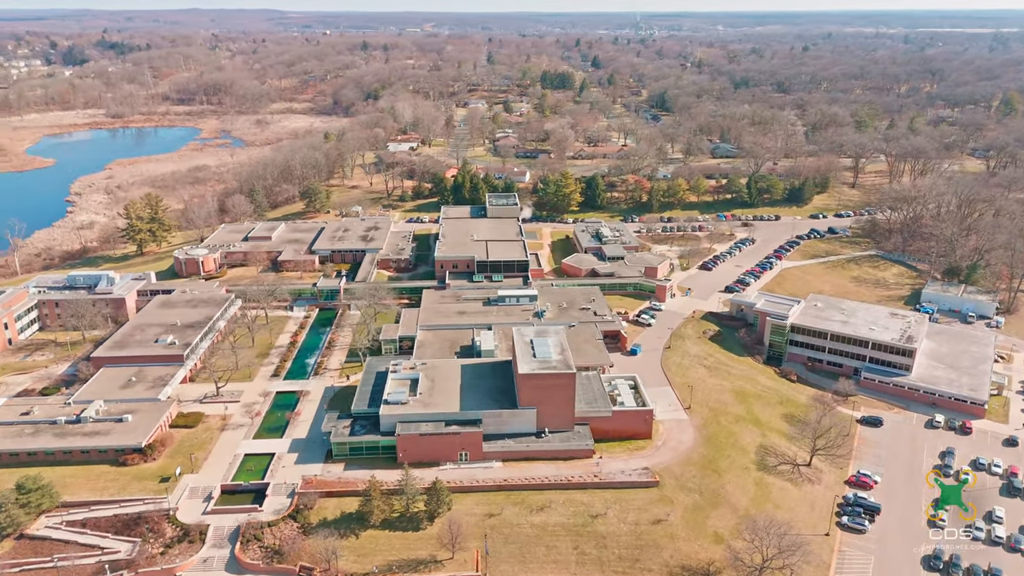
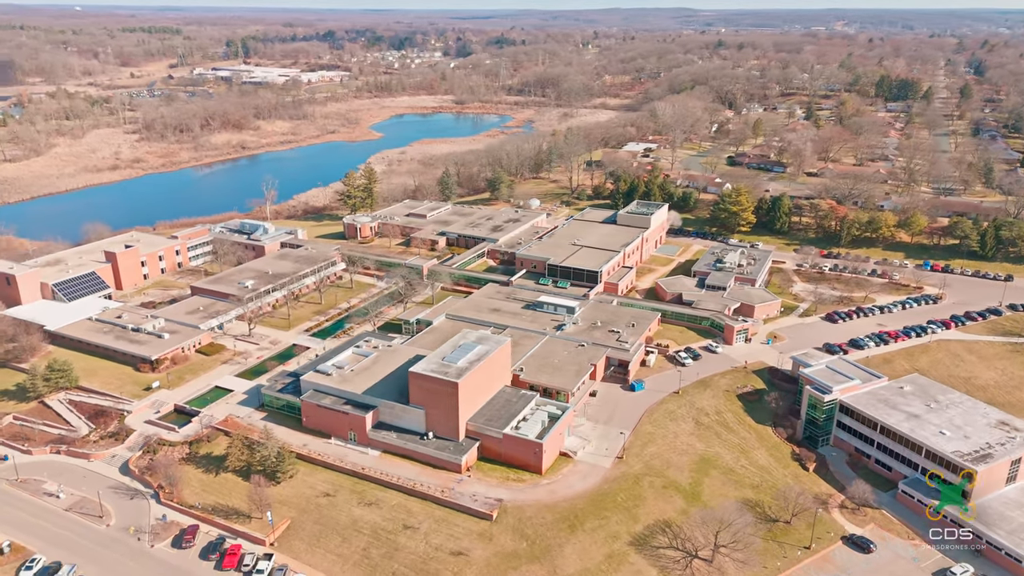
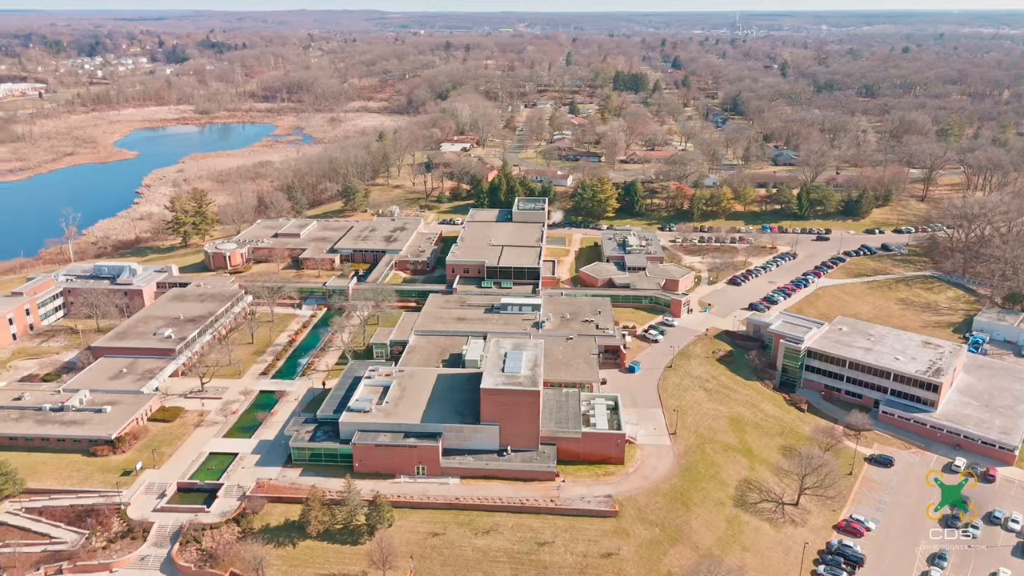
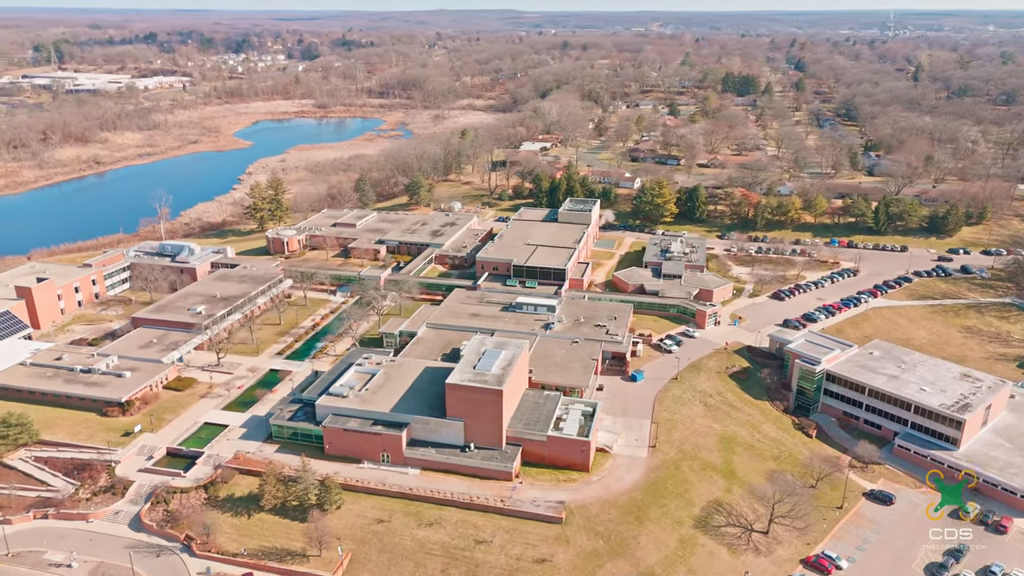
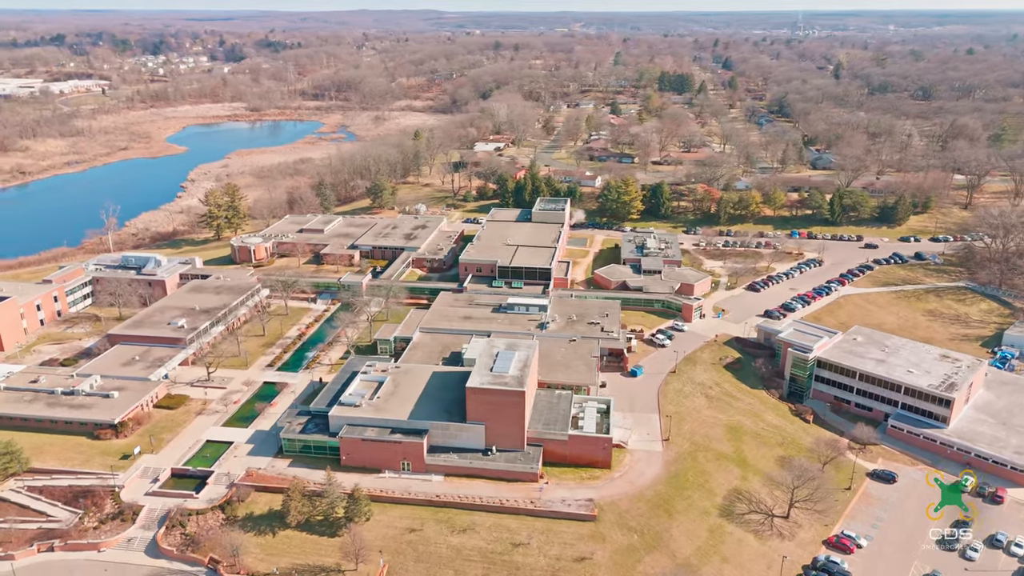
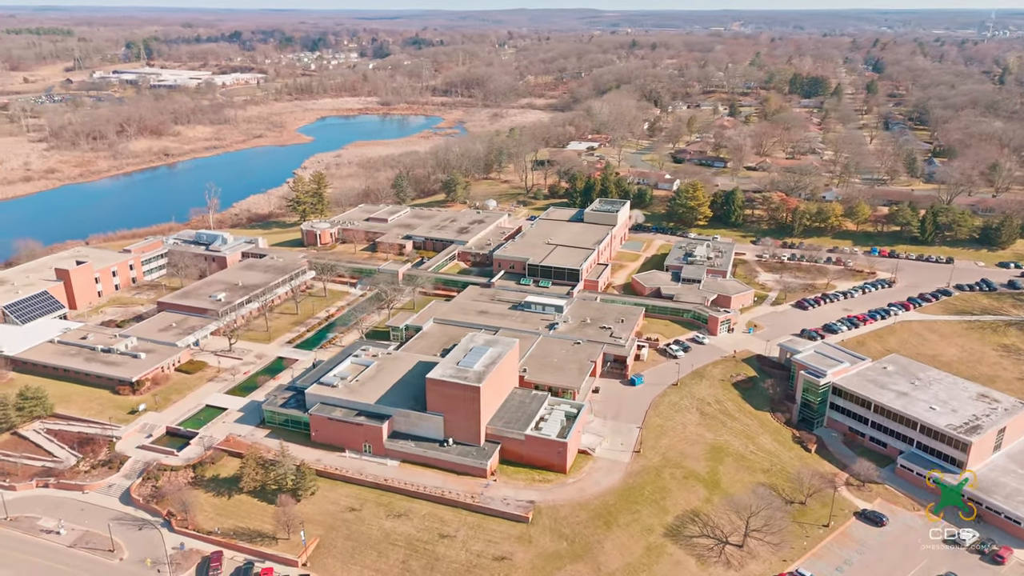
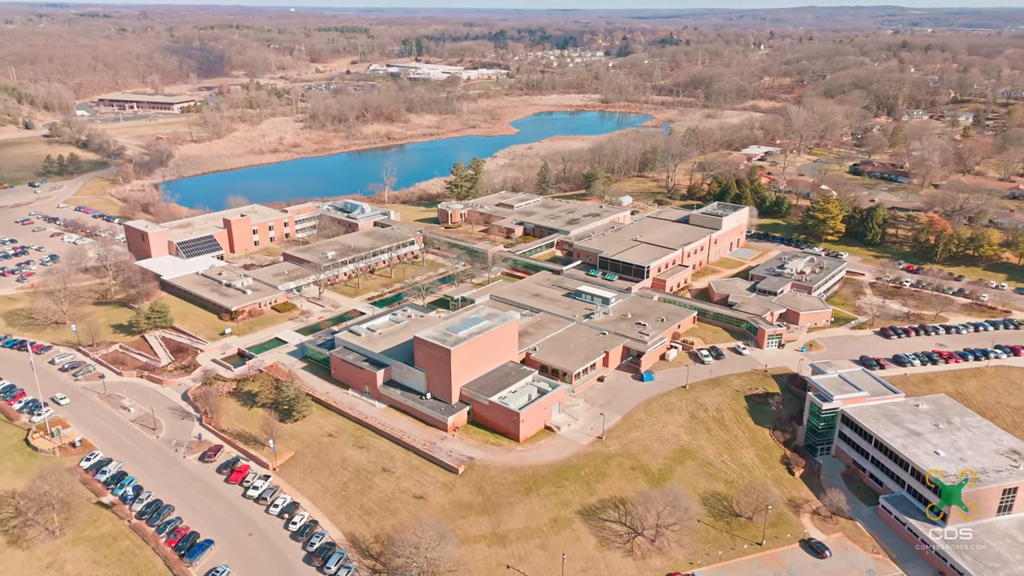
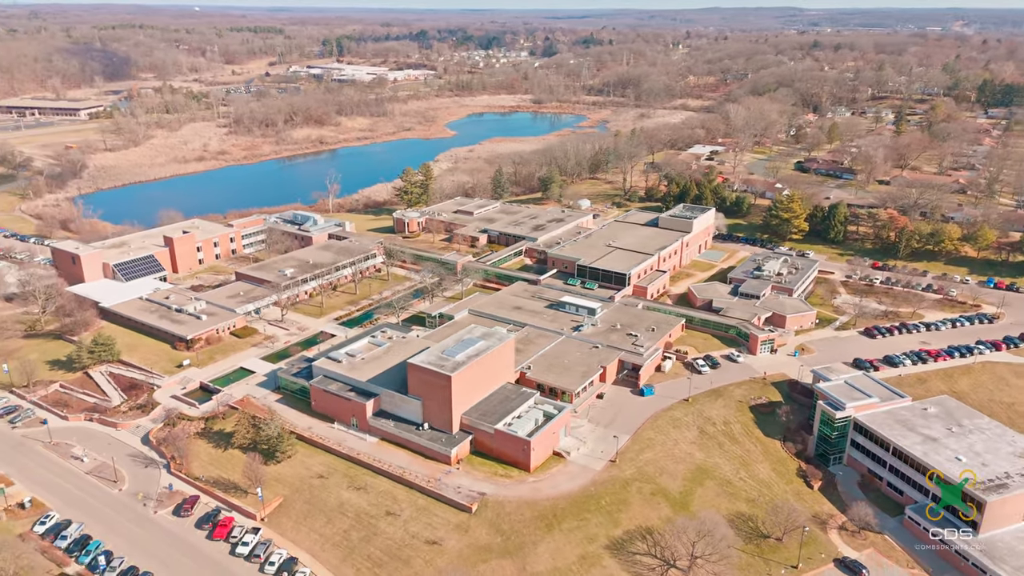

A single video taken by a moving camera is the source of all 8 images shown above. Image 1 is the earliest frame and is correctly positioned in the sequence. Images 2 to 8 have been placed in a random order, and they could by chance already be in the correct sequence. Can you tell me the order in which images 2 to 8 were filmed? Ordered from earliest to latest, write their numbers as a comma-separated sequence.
3, 5, 4, 6, 2, 8, 7
